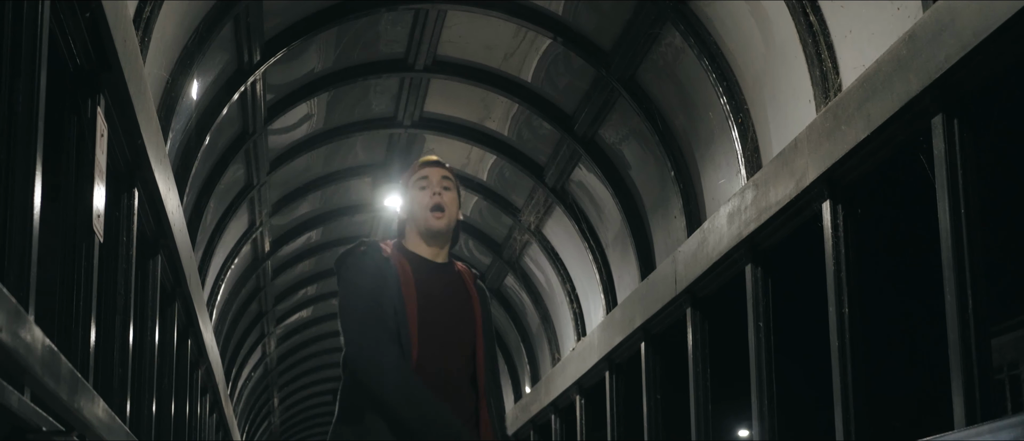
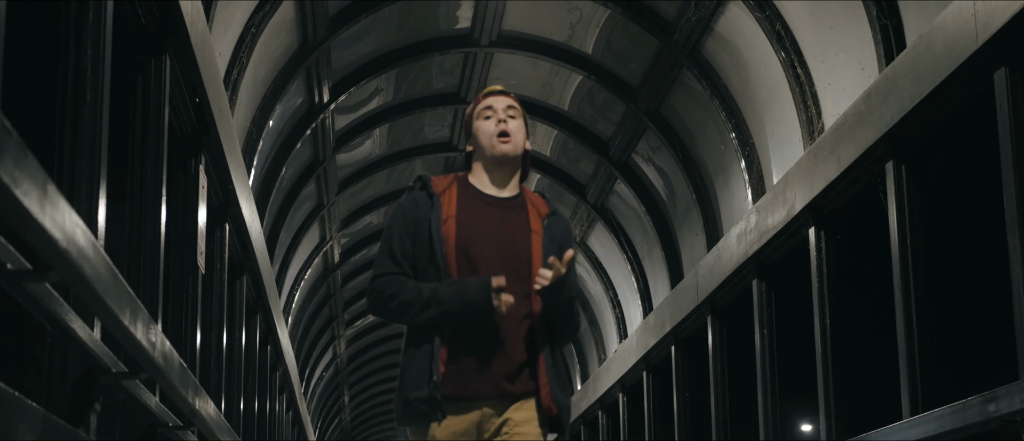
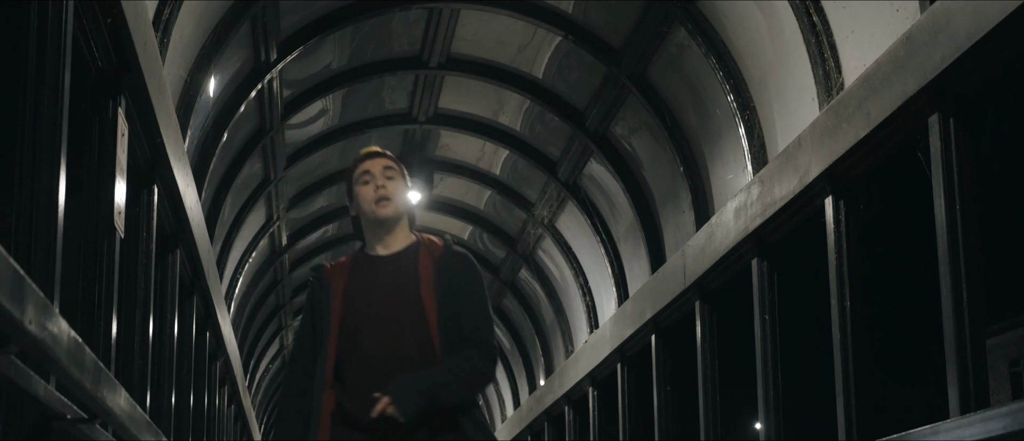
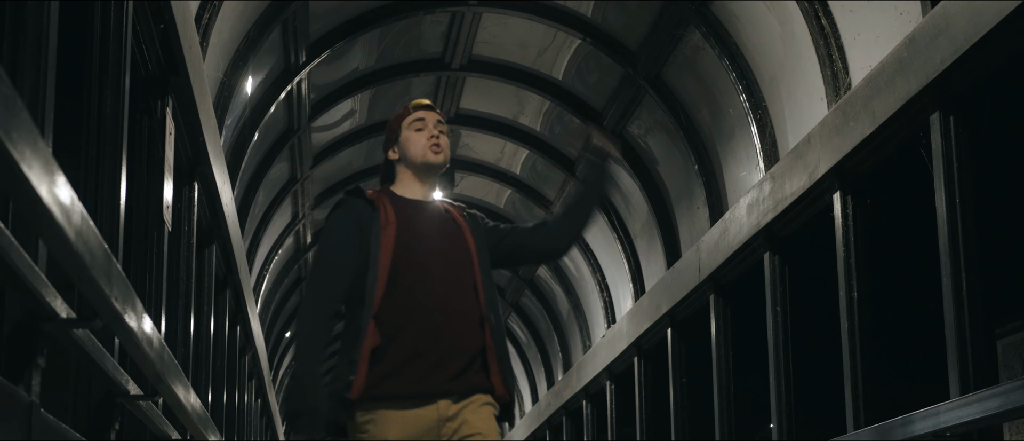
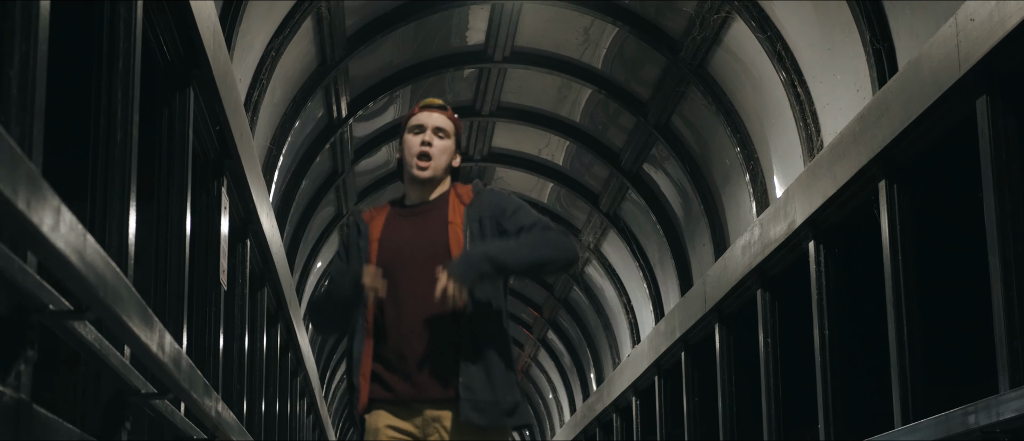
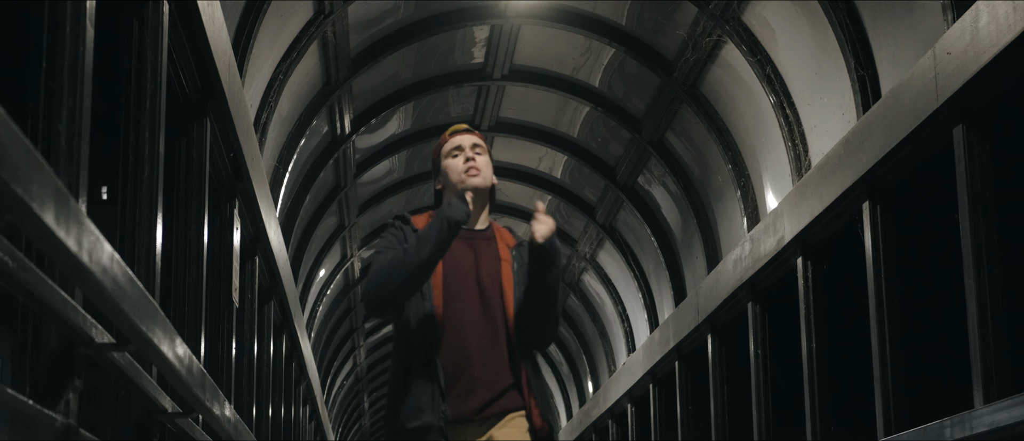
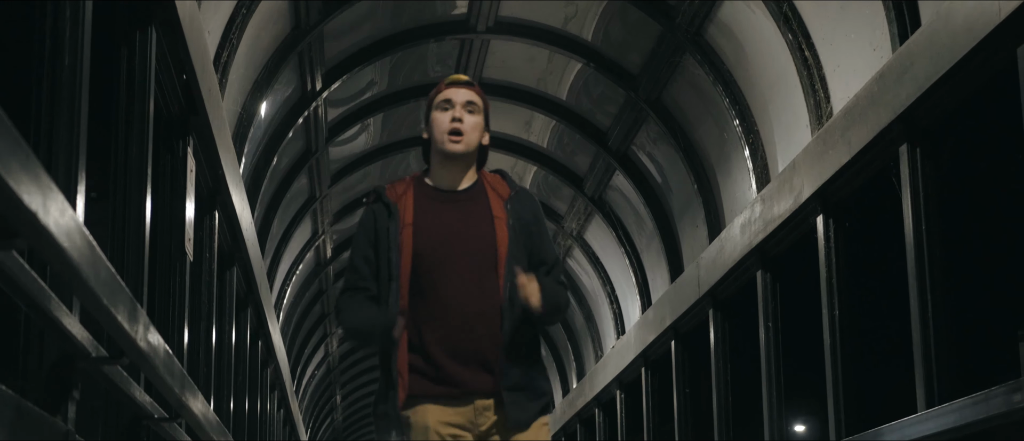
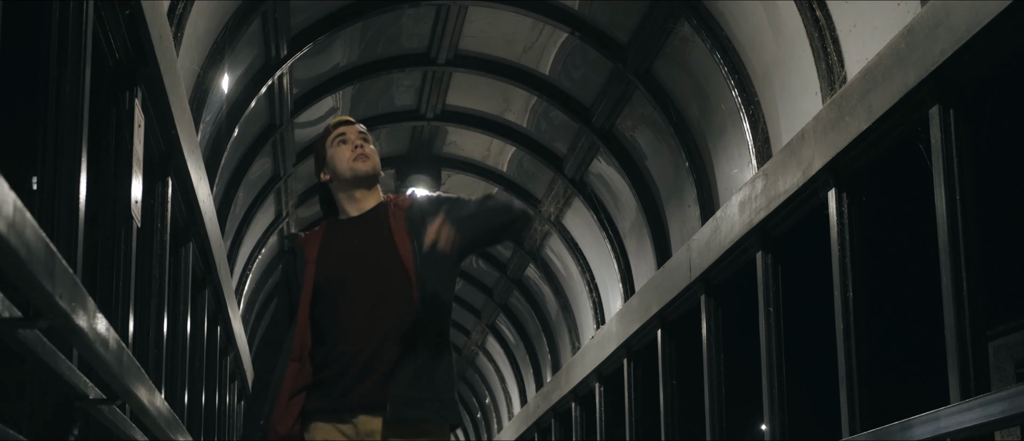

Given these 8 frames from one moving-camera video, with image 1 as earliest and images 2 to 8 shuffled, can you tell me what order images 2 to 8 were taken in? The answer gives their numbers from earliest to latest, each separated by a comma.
3, 8, 4, 7, 2, 5, 6
